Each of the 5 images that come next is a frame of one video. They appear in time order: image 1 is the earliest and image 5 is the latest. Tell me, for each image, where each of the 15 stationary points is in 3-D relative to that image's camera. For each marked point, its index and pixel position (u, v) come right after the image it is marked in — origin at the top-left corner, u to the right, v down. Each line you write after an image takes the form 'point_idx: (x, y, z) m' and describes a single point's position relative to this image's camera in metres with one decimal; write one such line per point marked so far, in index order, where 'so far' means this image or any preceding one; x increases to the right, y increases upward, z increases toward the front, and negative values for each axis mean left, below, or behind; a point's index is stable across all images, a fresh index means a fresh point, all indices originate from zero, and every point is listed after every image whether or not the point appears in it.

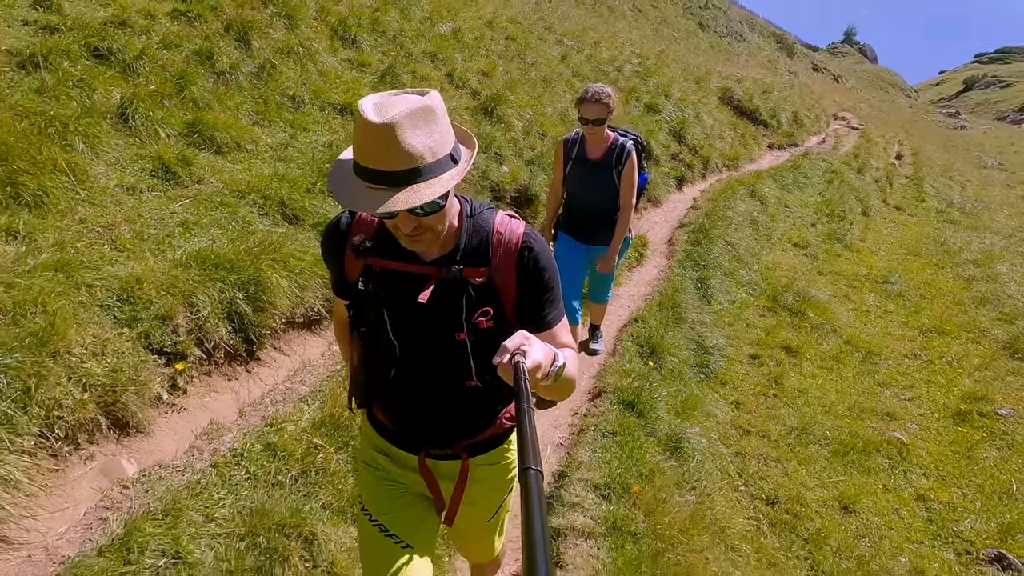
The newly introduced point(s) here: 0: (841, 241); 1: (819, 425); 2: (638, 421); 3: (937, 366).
0: (+8.1, +1.1, +16.0) m
1: (+3.8, -1.7, +8.1) m
2: (+1.2, -1.2, +6.3) m
3: (+6.7, -1.3, +10.3) m
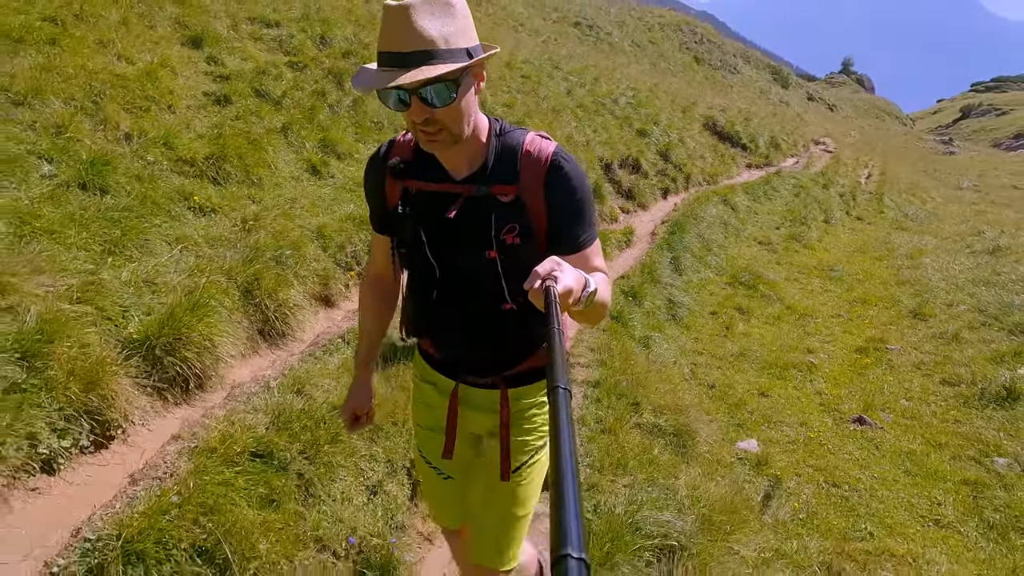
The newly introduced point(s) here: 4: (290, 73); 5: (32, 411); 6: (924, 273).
0: (+8.6, +1.4, +19.4) m
1: (+4.2, -1.1, +11.4) m
2: (+1.6, -0.6, +9.6) m
3: (+7.1, -0.8, +13.7) m
4: (-4.2, +4.1, +12.4) m
5: (-3.0, -0.7, +4.0) m
6: (+10.7, +0.4, +16.9) m
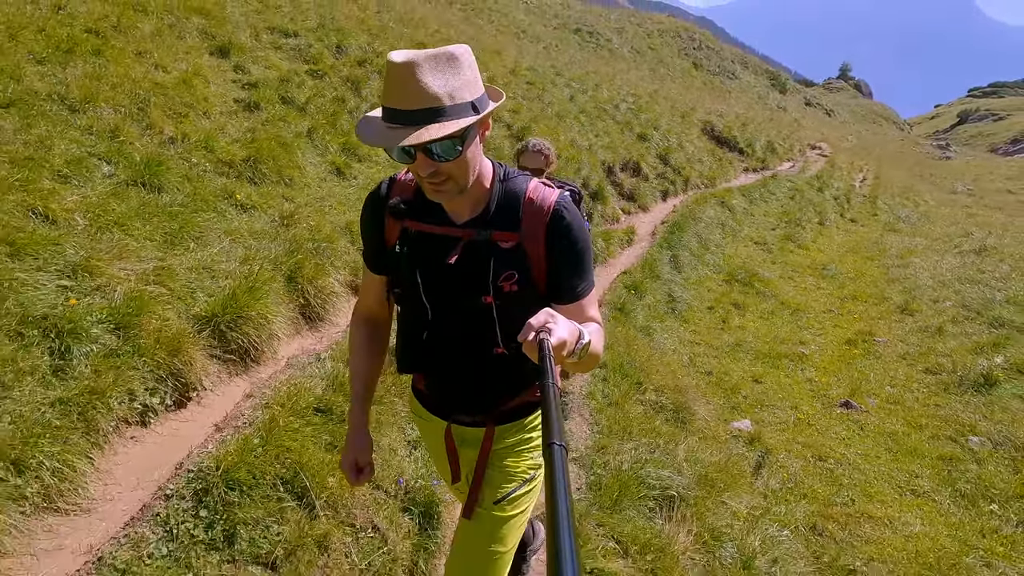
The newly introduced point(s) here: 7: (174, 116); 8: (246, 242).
0: (+8.7, +1.5, +20.2) m
1: (+4.4, -1.0, +12.2) m
2: (+1.8, -0.5, +10.4) m
3: (+7.3, -0.7, +14.4) m
4: (-4.0, +4.2, +13.2) m
5: (-2.8, -0.6, +4.8) m
6: (+10.8, +0.4, +17.6) m
7: (-4.9, +2.5, +9.5) m
8: (-2.9, +0.5, +7.2) m
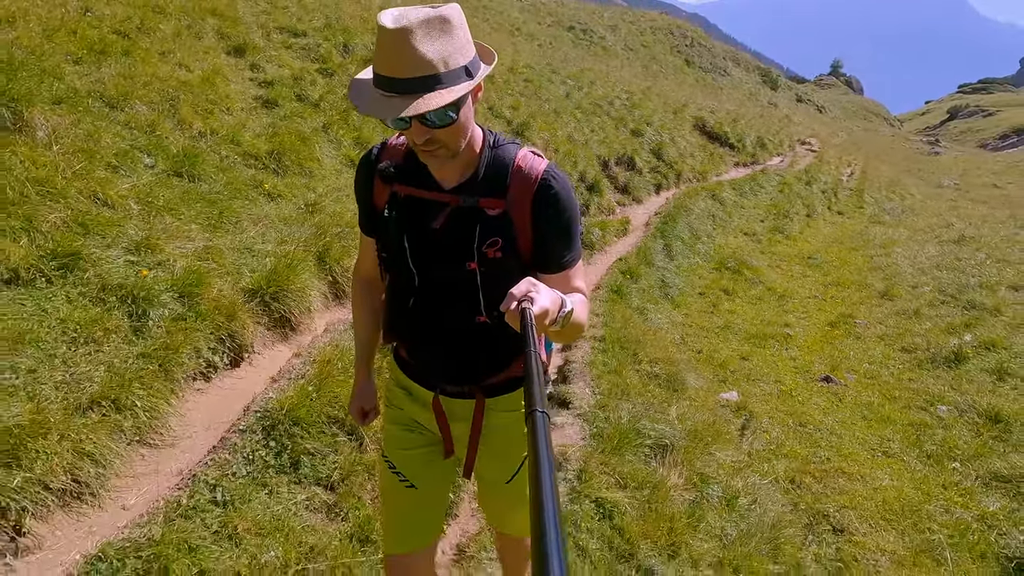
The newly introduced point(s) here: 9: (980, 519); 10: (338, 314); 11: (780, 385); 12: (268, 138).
0: (+8.7, +1.8, +21.0) m
1: (+4.5, -0.7, +13.0) m
2: (+1.8, -0.2, +11.1) m
3: (+7.3, -0.4, +15.2) m
4: (-4.0, +4.4, +13.9) m
5: (-2.7, -0.4, +5.5) m
6: (+10.8, +0.8, +18.5) m
7: (-4.9, +2.8, +10.2) m
8: (-2.8, +0.7, +8.0) m
9: (+5.2, -2.6, +7.3) m
10: (-2.0, -0.3, +7.3) m
11: (+4.3, -1.6, +10.6) m
12: (-3.8, +2.3, +10.2) m
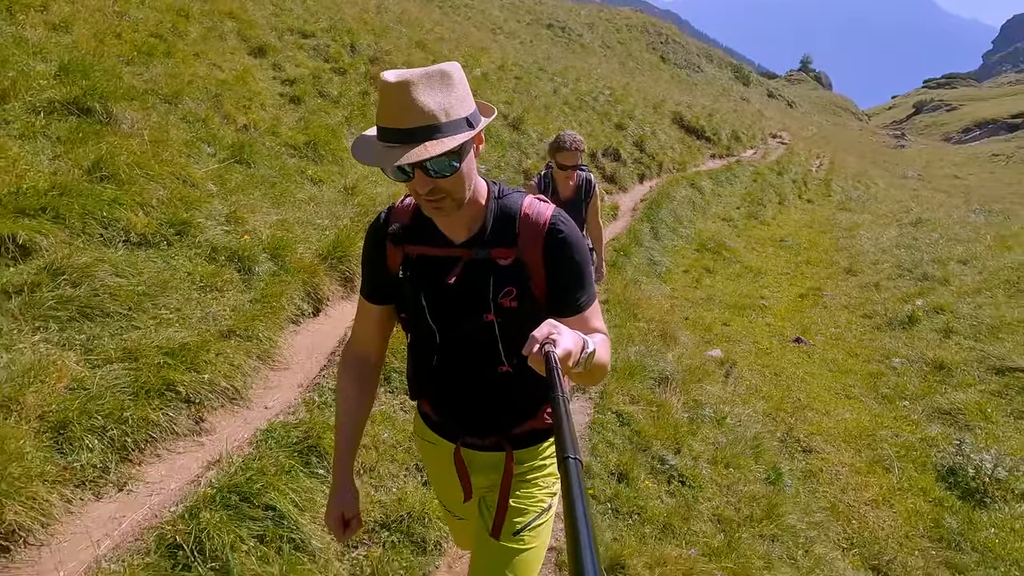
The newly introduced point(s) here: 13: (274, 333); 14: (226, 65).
0: (+8.5, +2.4, +22.6) m
1: (+4.5, -0.2, +14.4) m
2: (+2.0, +0.3, +12.5) m
3: (+7.3, +0.2, +16.8) m
4: (-4.0, +4.8, +15.0) m
5: (-2.3, 0.0, +6.7) m
6: (+10.7, +1.4, +20.2) m
7: (-4.7, +3.1, +11.4) m
8: (-2.6, +1.2, +9.2) m
9: (+5.5, -2.0, +8.8) m
10: (-1.7, +0.1, +8.6) m
11: (+4.5, -1.1, +12.1) m
12: (-3.7, +2.8, +11.4) m
13: (-2.2, -0.4, +6.0) m
14: (-5.7, +4.4, +13.0) m
